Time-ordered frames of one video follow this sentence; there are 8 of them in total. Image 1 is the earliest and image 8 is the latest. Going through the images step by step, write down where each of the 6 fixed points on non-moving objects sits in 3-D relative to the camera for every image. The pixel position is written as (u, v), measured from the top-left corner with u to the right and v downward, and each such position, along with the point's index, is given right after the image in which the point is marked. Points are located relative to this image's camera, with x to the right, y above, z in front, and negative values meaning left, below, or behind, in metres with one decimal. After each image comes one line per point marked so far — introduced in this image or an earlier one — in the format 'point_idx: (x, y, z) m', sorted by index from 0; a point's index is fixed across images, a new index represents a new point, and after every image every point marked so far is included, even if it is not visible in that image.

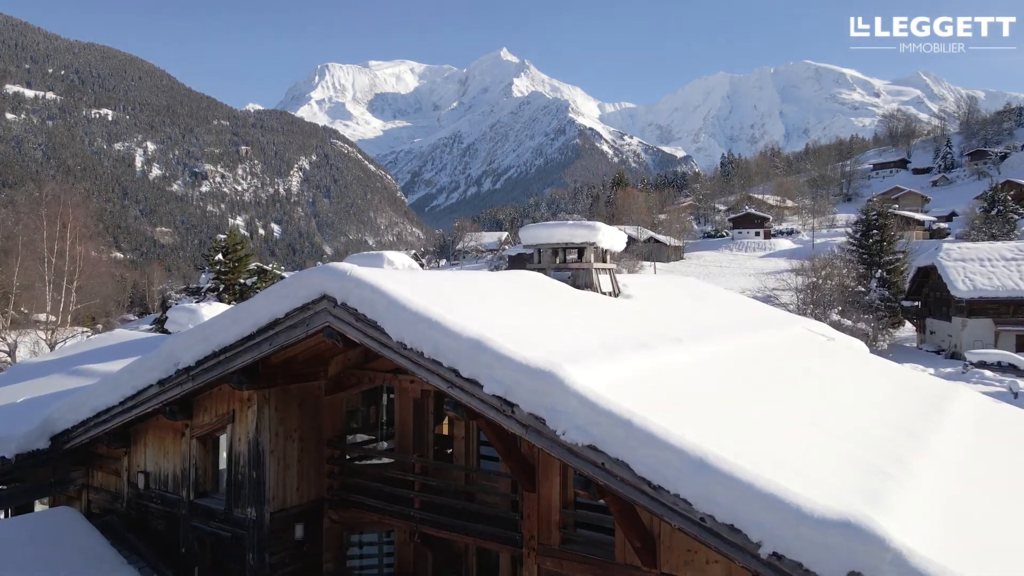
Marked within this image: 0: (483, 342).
0: (-0.2, -0.3, +3.5) m
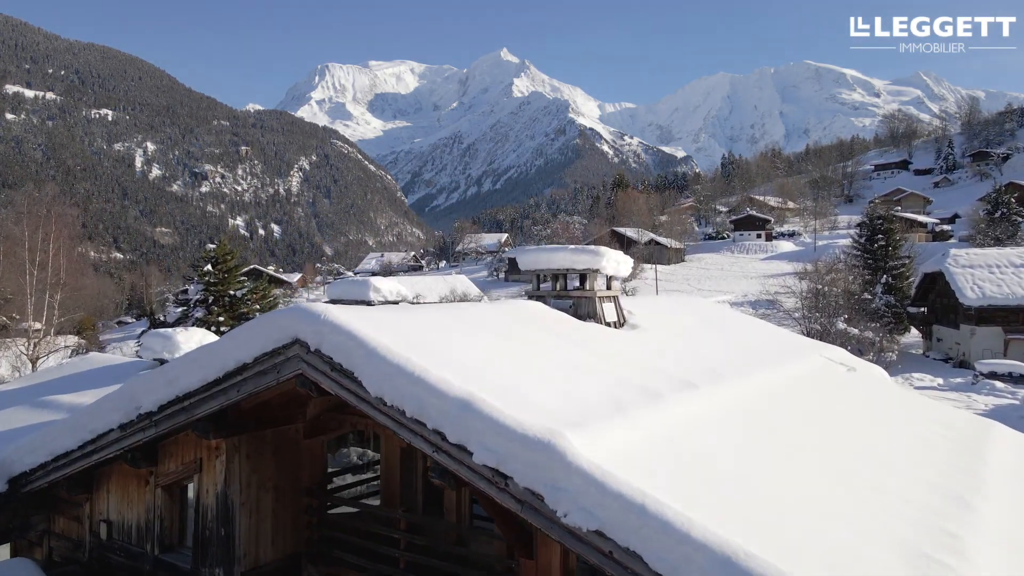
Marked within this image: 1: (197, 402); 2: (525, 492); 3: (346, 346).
0: (-0.2, -0.6, +3.1) m
1: (-2.2, -0.8, +4.2) m
2: (+0.1, -1.0, +2.9) m
3: (-1.0, -0.3, +3.5) m
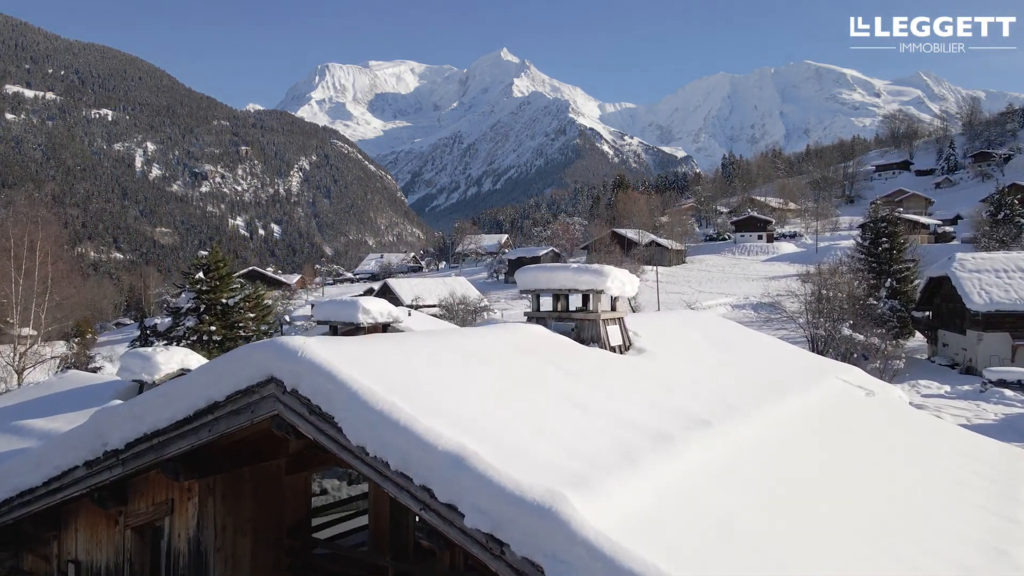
0: (-0.2, -0.8, +2.7) m
1: (-2.2, -1.0, +3.8) m
2: (0.0, -1.2, +2.5) m
3: (-1.0, -0.5, +3.1) m
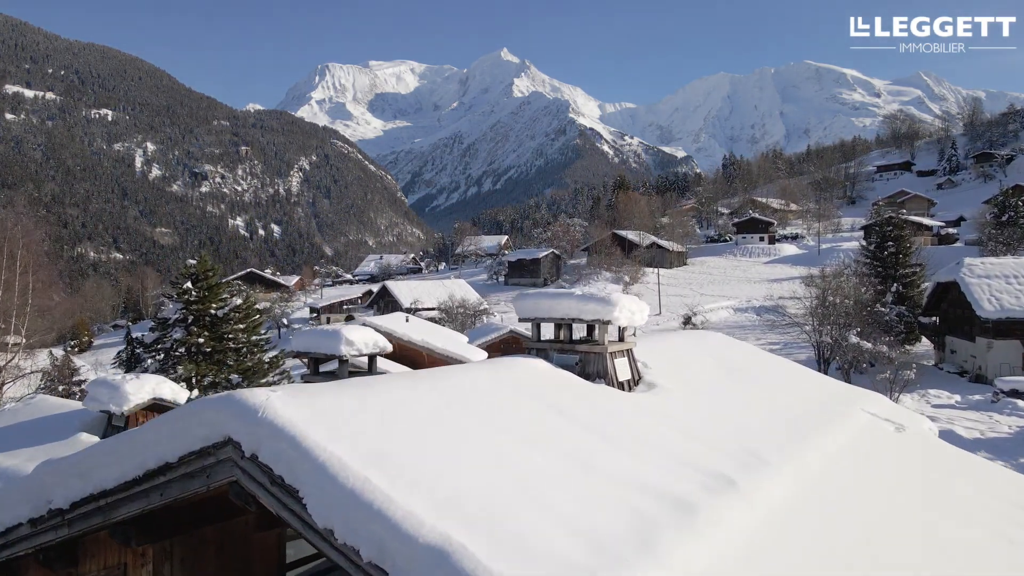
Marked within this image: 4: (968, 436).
0: (-0.3, -1.0, +2.3) m
1: (-2.3, -1.2, +3.3) m
2: (0.0, -1.4, +2.0) m
3: (-1.0, -0.8, +2.7) m
4: (+11.5, -3.7, +14.8) m
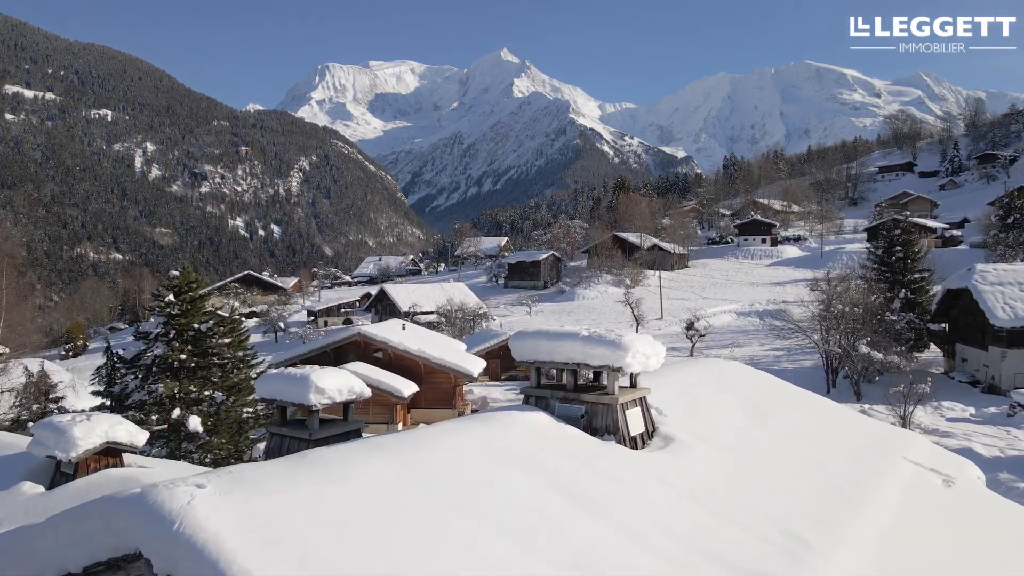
0: (-0.3, -1.3, +1.6) m
1: (-2.3, -1.5, +2.7) m
2: (0.0, -1.7, +1.4) m
3: (-1.0, -1.0, +2.0) m
4: (+11.4, -4.0, +14.1) m
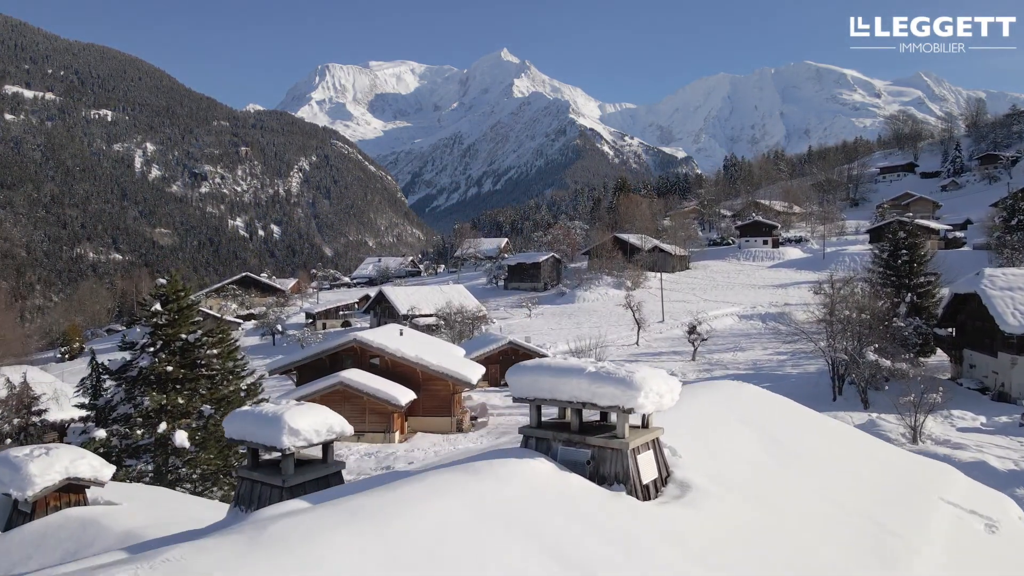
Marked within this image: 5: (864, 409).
0: (-0.3, -1.5, +1.2) m
1: (-2.3, -1.7, +2.3) m
2: (0.0, -1.9, +1.0) m
3: (-1.1, -1.2, +1.6) m
4: (+11.4, -4.2, +13.7) m
5: (+11.9, -4.1, +20.0) m
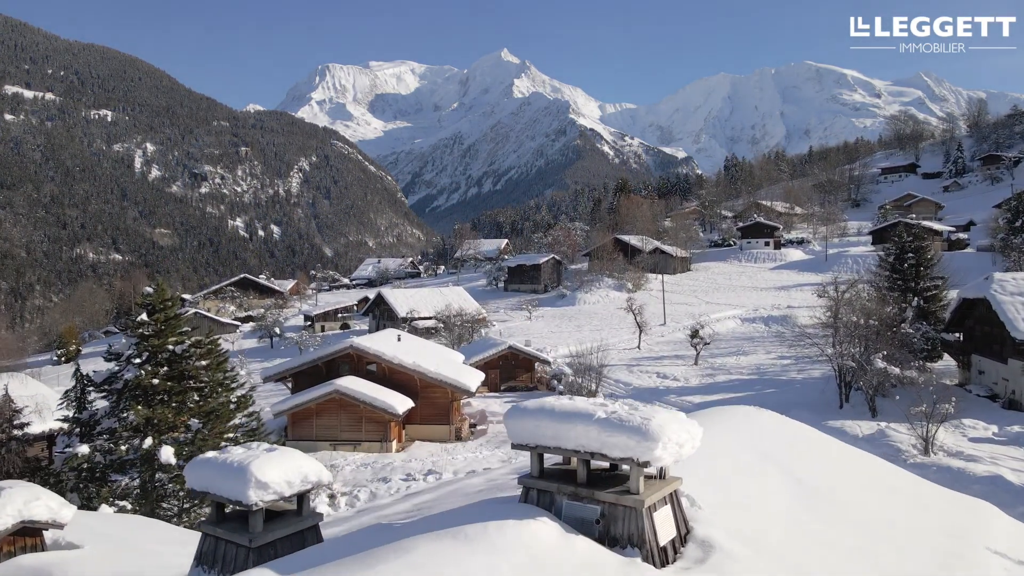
0: (-0.3, -1.6, +0.7) m
1: (-2.3, -1.9, +1.8) m
2: (0.0, -2.0, +0.5) m
3: (-1.1, -1.4, +1.2) m
4: (+11.4, -4.4, +13.3) m
5: (+11.9, -4.3, +19.5) m
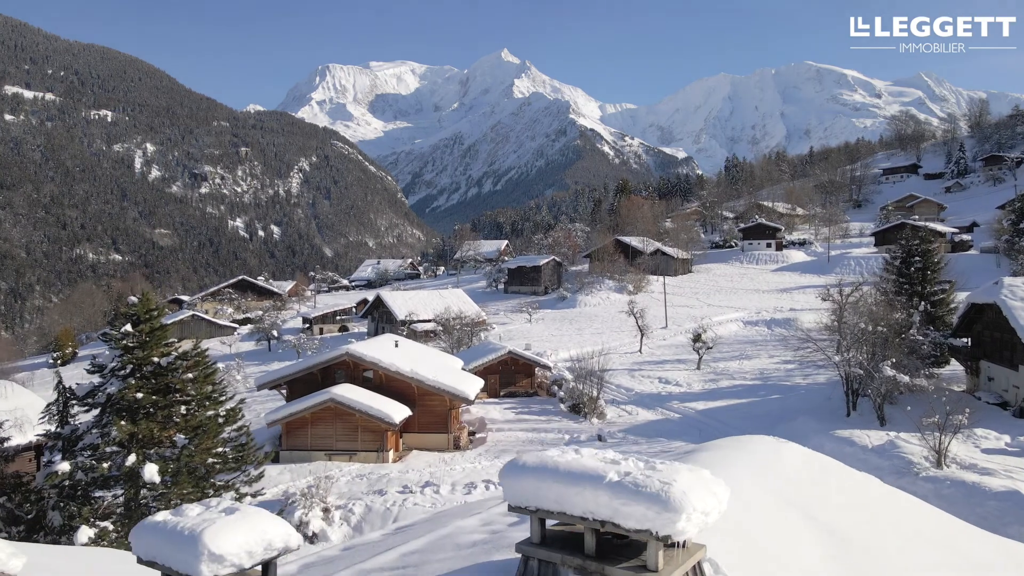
0: (-0.3, -1.8, +0.3) m
1: (-2.3, -2.0, +1.4) m
2: (0.0, -2.2, +0.1) m
3: (-1.1, -1.6, +0.7) m
4: (+11.4, -4.5, +12.8) m
5: (+11.9, -4.5, +19.0) m
